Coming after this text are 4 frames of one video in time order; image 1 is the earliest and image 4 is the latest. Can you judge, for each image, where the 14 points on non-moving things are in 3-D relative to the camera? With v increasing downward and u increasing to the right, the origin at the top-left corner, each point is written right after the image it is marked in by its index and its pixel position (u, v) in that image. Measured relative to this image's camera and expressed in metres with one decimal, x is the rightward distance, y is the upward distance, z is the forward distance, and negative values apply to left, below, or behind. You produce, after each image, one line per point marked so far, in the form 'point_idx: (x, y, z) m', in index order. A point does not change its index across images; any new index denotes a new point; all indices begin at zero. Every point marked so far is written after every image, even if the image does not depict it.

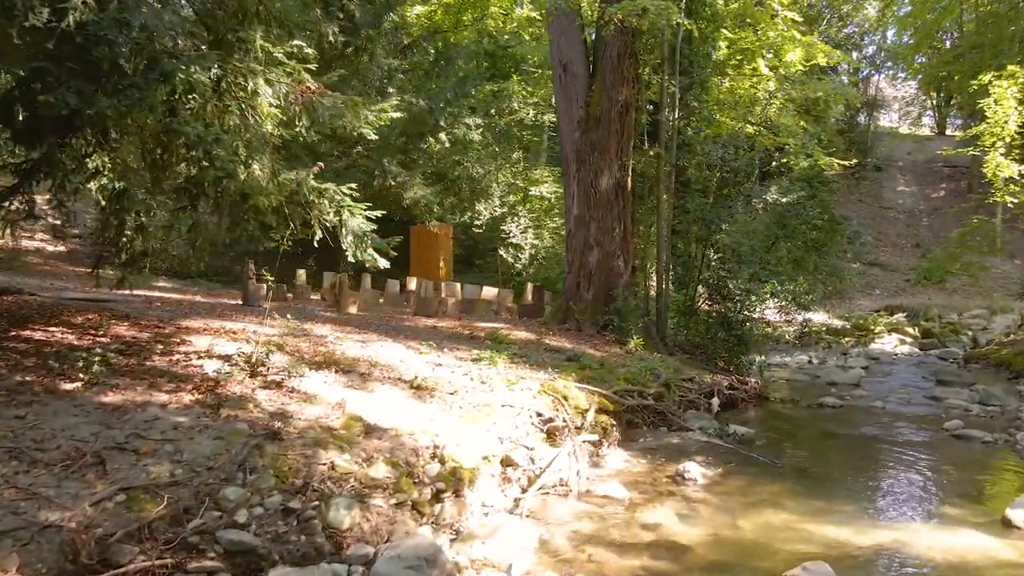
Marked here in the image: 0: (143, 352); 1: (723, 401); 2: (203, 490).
0: (-2.7, -0.5, +5.3) m
1: (+2.8, -1.5, +9.8) m
2: (-1.6, -1.0, +3.7) m
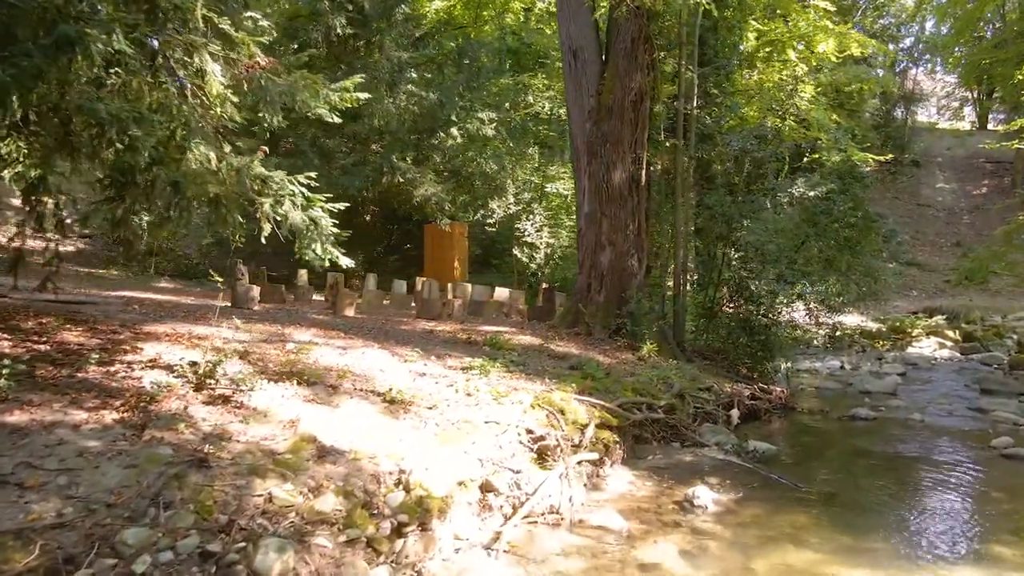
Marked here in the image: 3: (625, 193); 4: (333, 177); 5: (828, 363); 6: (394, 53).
0: (-2.8, -0.5, +4.7) m
1: (+2.9, -1.5, +9.0) m
2: (-1.8, -1.1, +3.1) m
3: (+1.6, +1.3, +10.2) m
4: (-3.6, +2.3, +14.7) m
5: (+6.0, -1.4, +13.8) m
6: (-2.5, +4.8, +15.0) m
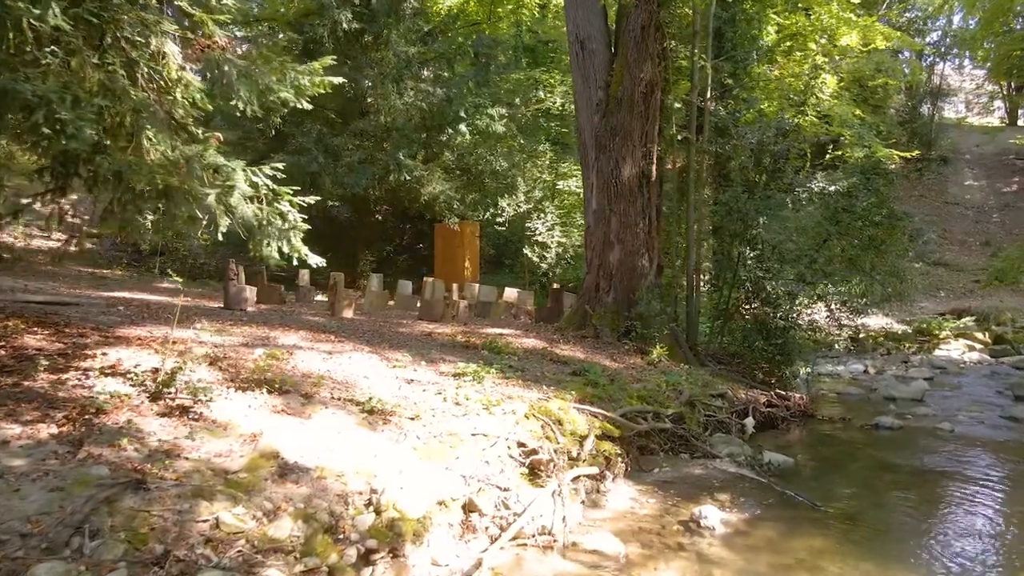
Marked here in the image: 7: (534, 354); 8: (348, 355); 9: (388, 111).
0: (-2.9, -0.5, +4.4) m
1: (+2.9, -1.6, +8.5) m
2: (-1.9, -1.1, +2.8) m
3: (+1.6, +1.3, +9.7) m
4: (-3.4, +2.2, +14.4) m
5: (+6.1, -1.4, +13.2) m
6: (-2.3, +4.8, +14.6) m
7: (+0.2, -0.7, +8.0) m
8: (-1.5, -0.6, +6.5) m
9: (-2.5, +3.5, +14.5) m
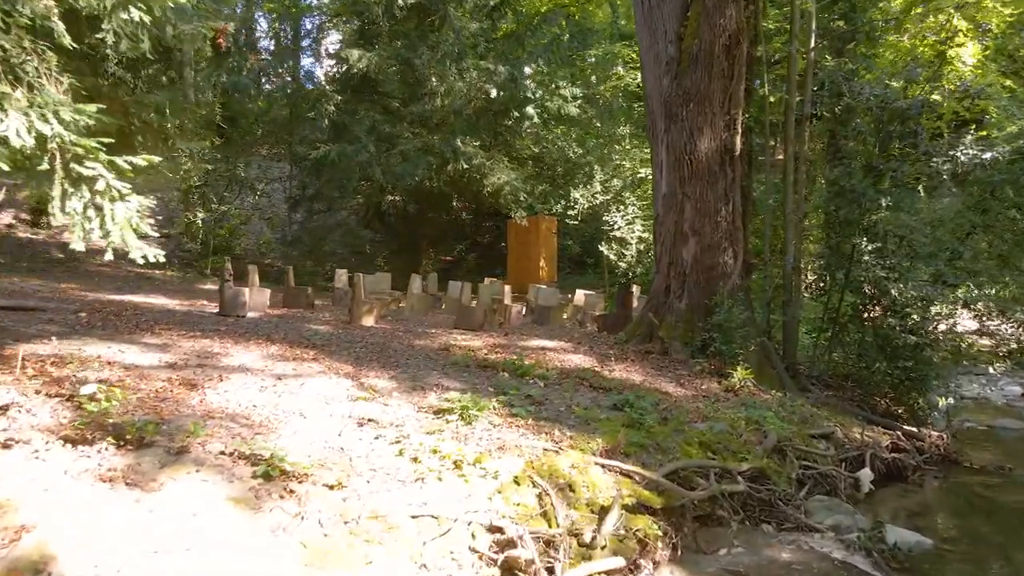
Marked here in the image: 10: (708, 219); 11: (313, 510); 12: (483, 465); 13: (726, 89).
0: (-3.2, -0.5, +3.1) m
1: (+3.2, -1.6, +6.3) m
2: (-2.4, -1.1, +1.3) m
3: (+2.1, +1.3, +7.7) m
4: (-2.2, +2.2, +13.1) m
5: (+7.1, -1.5, +10.5) m
6: (-1.0, +4.8, +13.1) m
7: (+0.5, -0.8, +6.2) m
8: (-1.4, -0.6, +4.9) m
9: (-1.2, +3.5, +13.1) m
10: (+2.1, +0.7, +7.7) m
11: (-0.9, -1.0, +3.2) m
12: (-0.2, -0.9, +3.9) m
13: (+2.3, +2.1, +7.7) m
